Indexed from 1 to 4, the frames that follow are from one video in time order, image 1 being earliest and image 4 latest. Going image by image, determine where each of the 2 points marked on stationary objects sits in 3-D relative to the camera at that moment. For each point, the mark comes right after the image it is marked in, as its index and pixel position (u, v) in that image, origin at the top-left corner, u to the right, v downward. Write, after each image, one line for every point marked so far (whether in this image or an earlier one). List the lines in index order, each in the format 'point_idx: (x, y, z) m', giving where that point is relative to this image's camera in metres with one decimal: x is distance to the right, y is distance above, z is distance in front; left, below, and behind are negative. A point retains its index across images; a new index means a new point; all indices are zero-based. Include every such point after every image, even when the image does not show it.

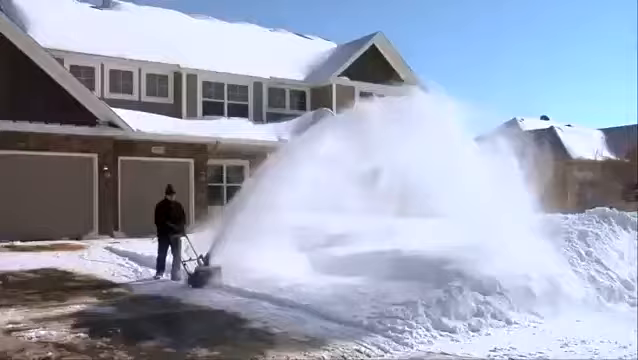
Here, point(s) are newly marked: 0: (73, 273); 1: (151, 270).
0: (-4.5, -1.7, +14.4) m
1: (-3.2, -1.7, +14.9) m
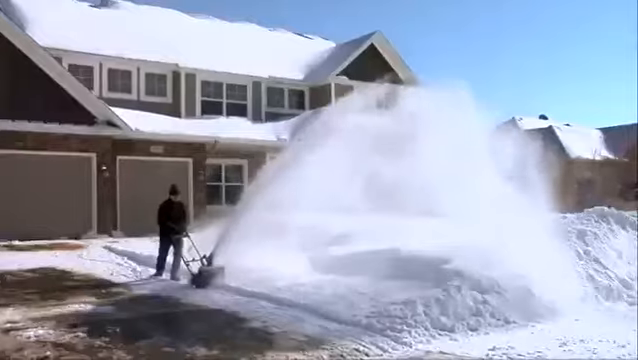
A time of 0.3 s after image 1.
0: (-4.6, -1.7, +14.4) m
1: (-3.2, -1.7, +14.9) m
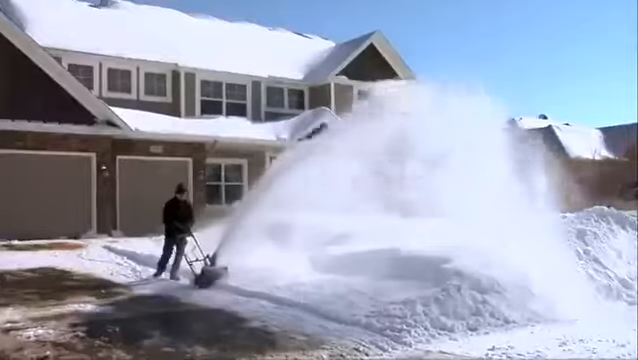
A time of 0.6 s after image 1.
0: (-4.6, -1.7, +14.4) m
1: (-3.2, -1.7, +14.9) m
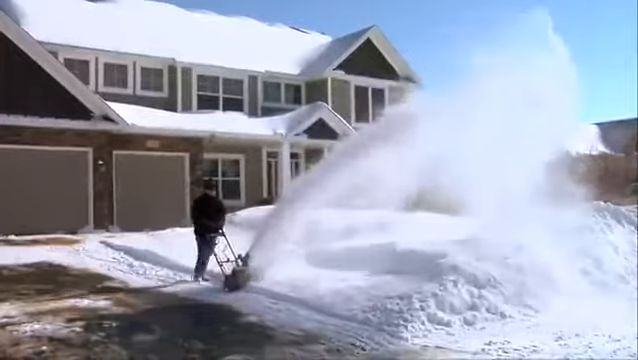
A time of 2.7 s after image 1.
0: (-4.4, -1.6, +13.8) m
1: (-3.2, -1.5, +14.4) m
